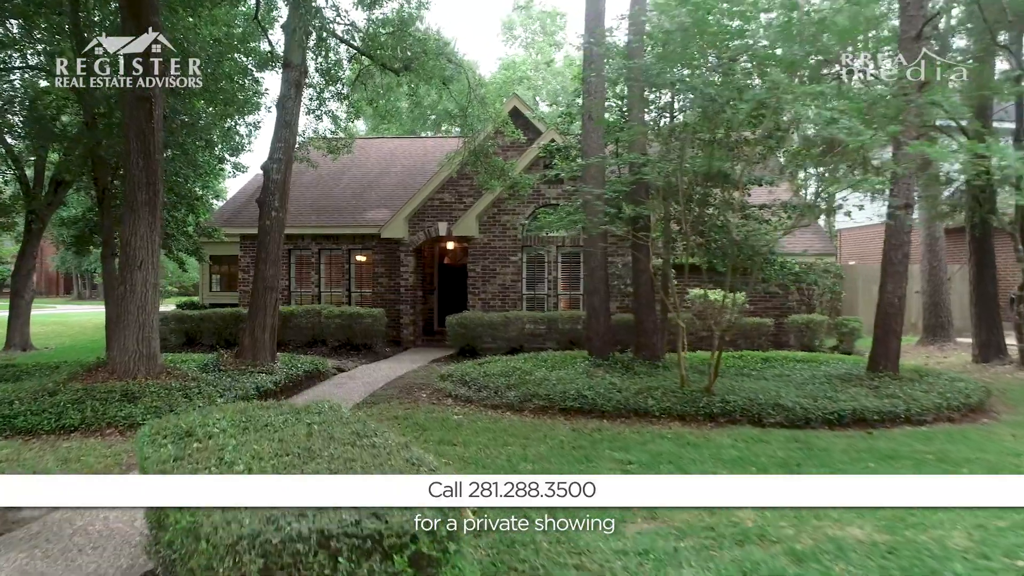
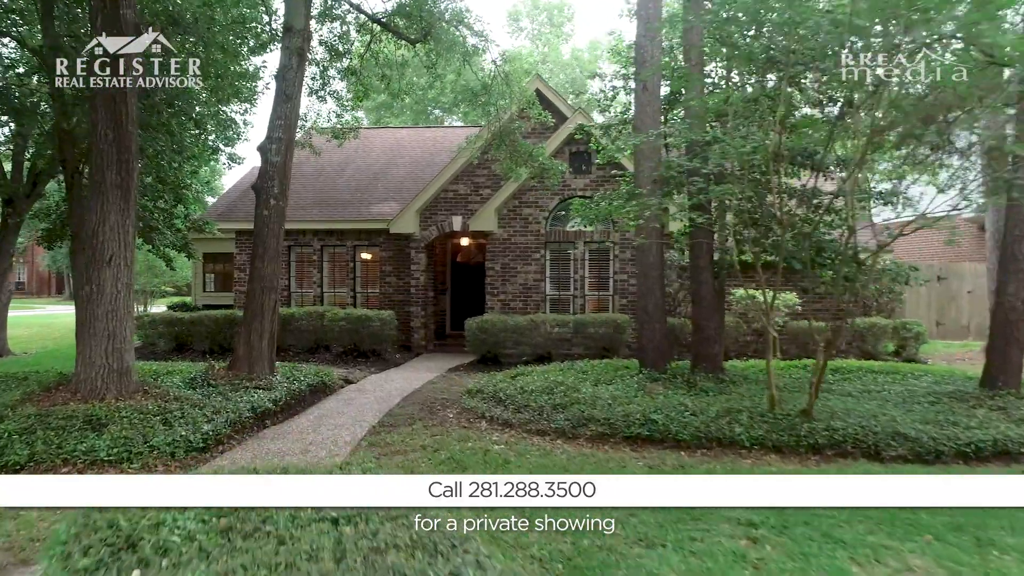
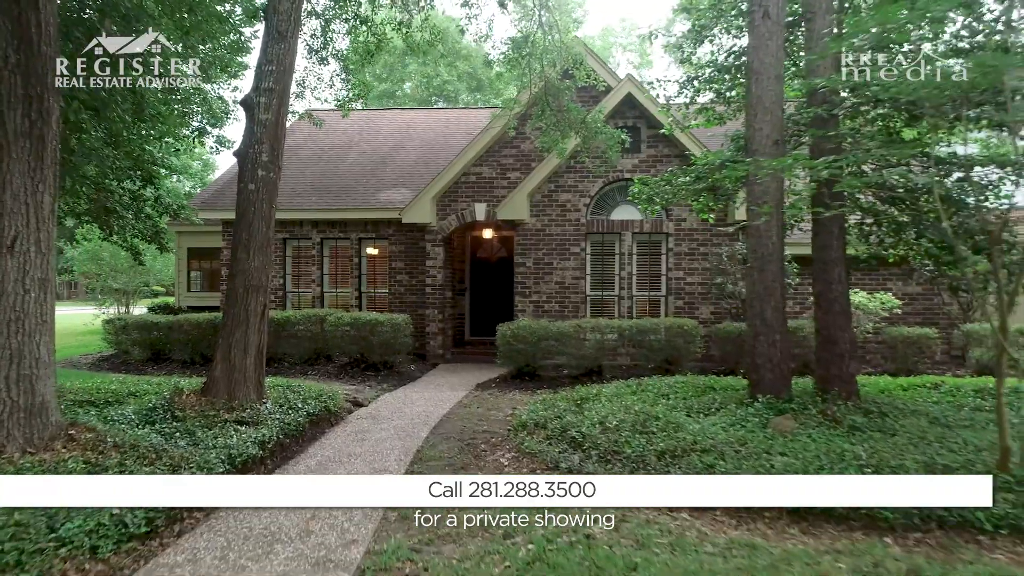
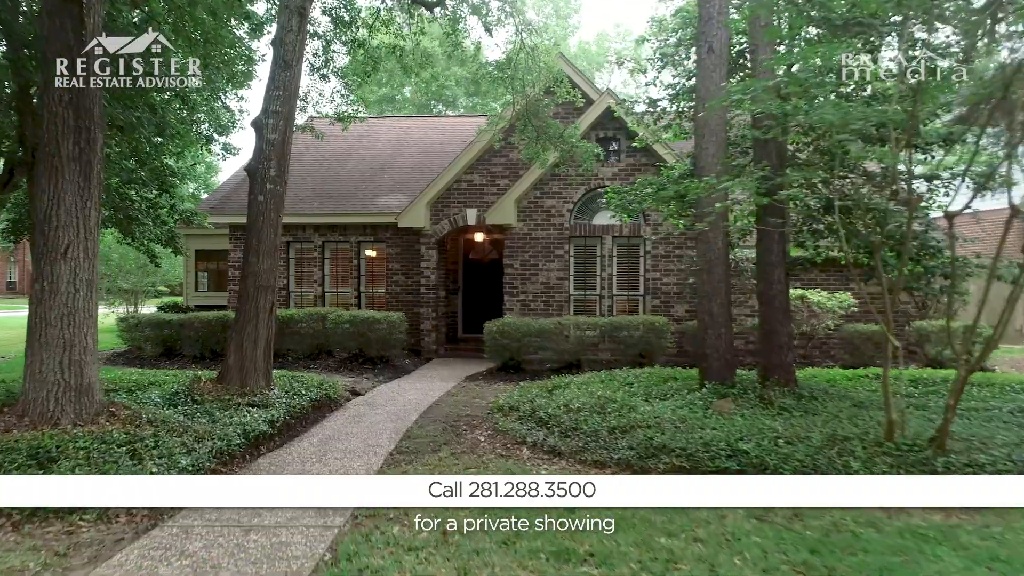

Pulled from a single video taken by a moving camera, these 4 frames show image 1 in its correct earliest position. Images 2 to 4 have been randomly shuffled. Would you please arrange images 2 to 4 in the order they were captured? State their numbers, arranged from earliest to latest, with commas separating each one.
2, 4, 3
